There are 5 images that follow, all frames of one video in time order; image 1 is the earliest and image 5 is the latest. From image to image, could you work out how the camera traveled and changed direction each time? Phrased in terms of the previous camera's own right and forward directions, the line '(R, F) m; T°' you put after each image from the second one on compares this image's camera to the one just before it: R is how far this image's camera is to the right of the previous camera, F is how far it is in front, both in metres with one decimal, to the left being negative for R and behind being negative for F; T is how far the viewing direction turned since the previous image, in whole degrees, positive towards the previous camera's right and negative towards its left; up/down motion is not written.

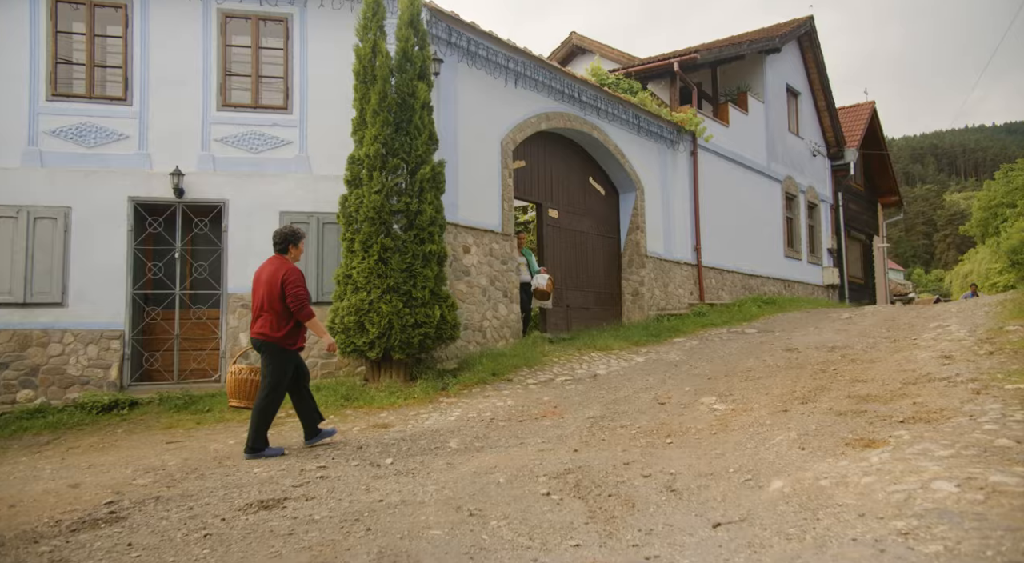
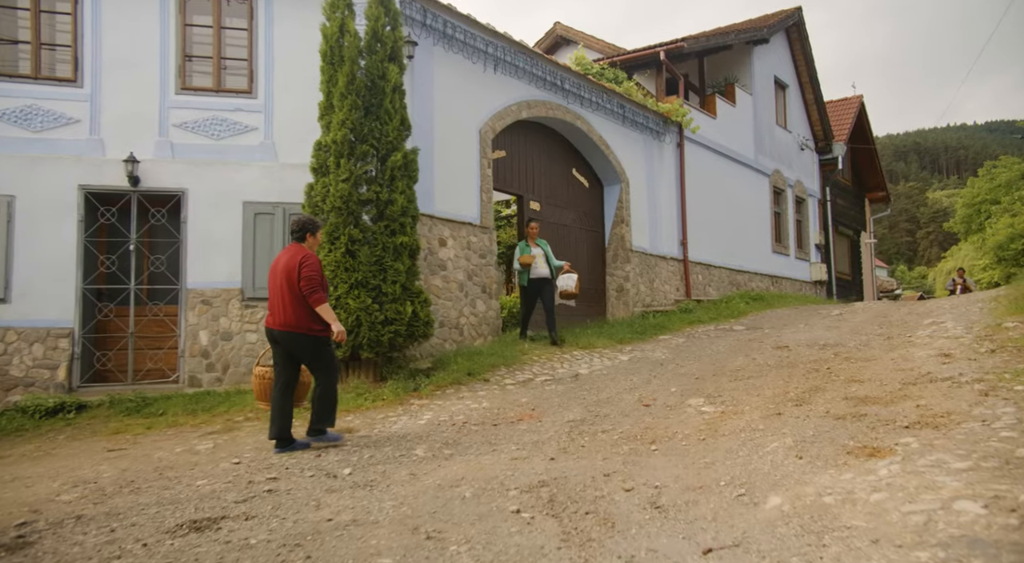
(+0.1, +0.4) m; +1°
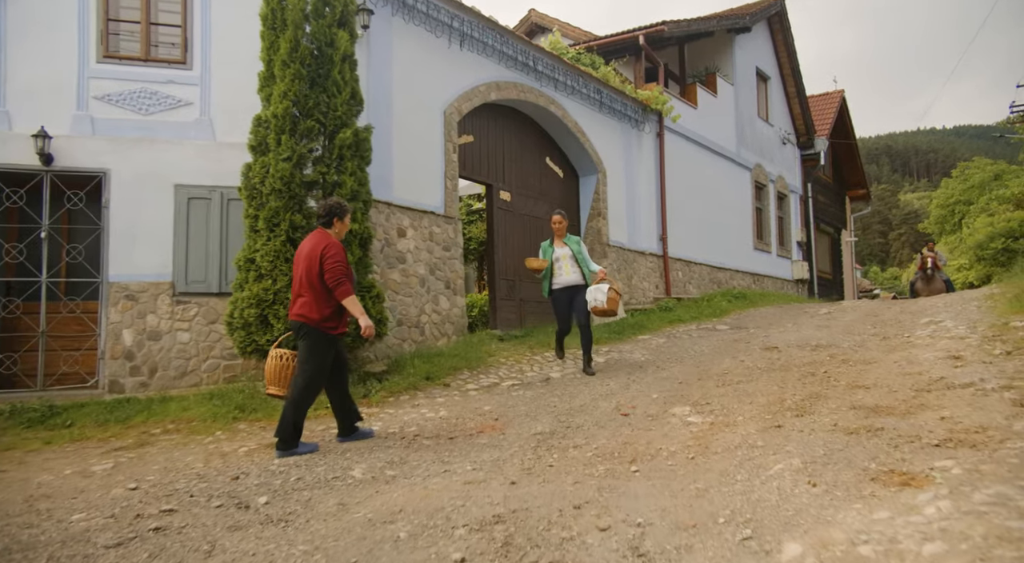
(+0.1, +0.8) m; +2°
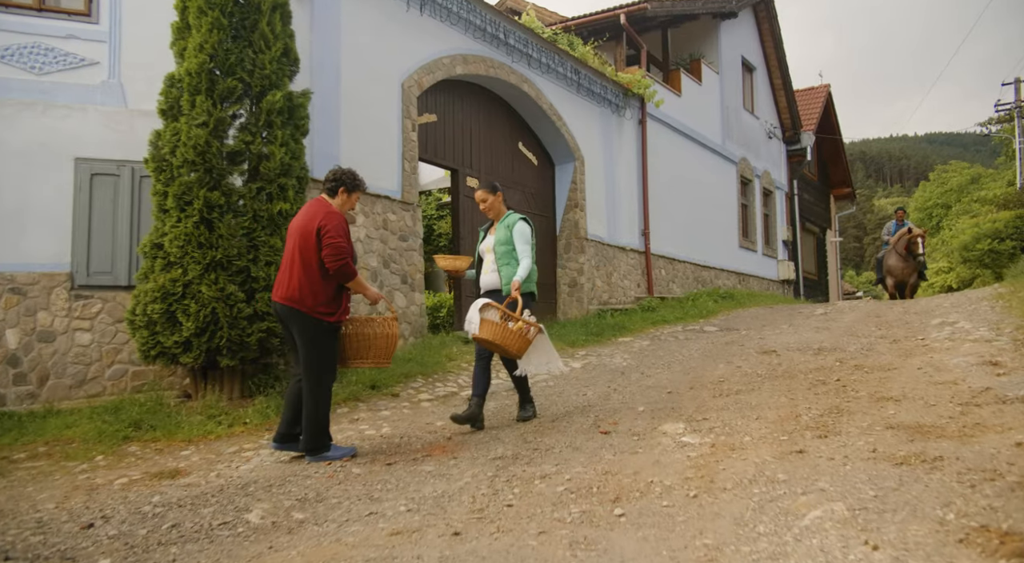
(+0.2, +1.0) m; +2°
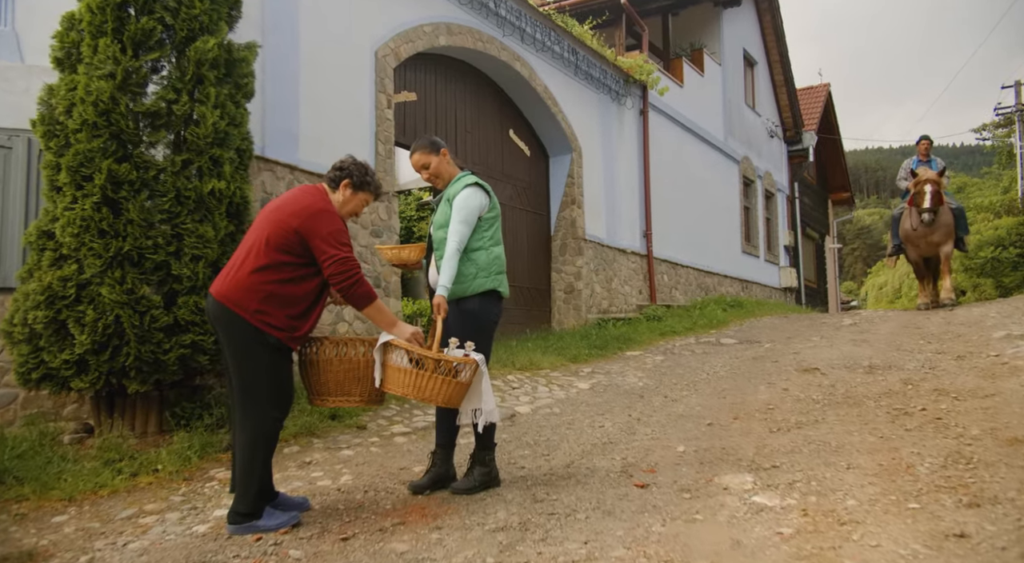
(-0.1, +1.2) m; +2°
